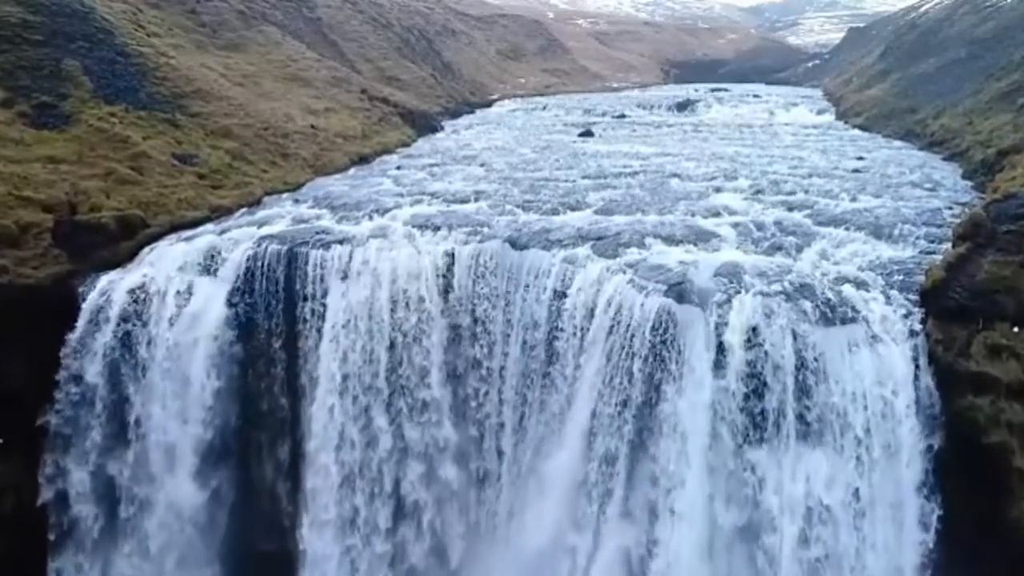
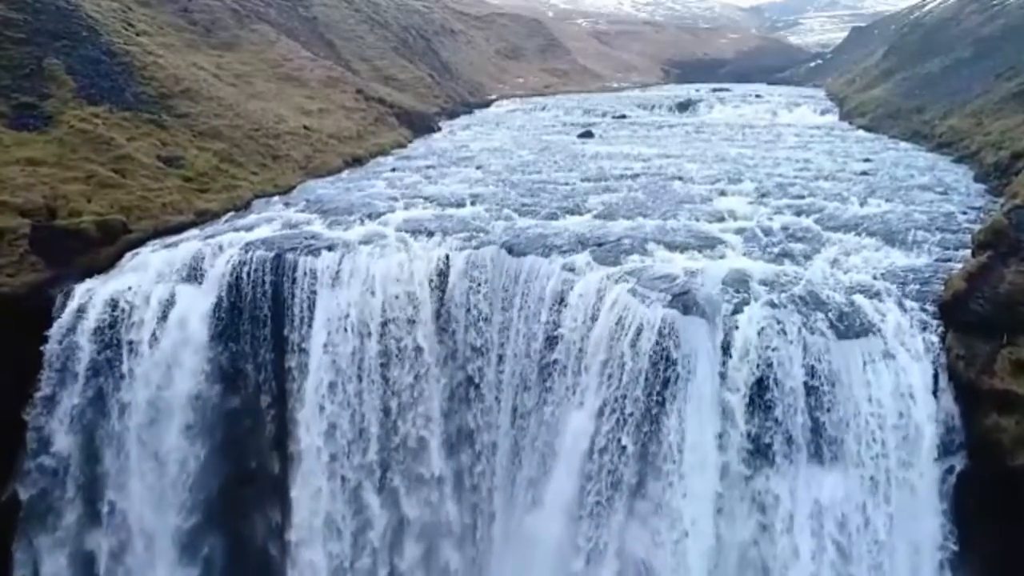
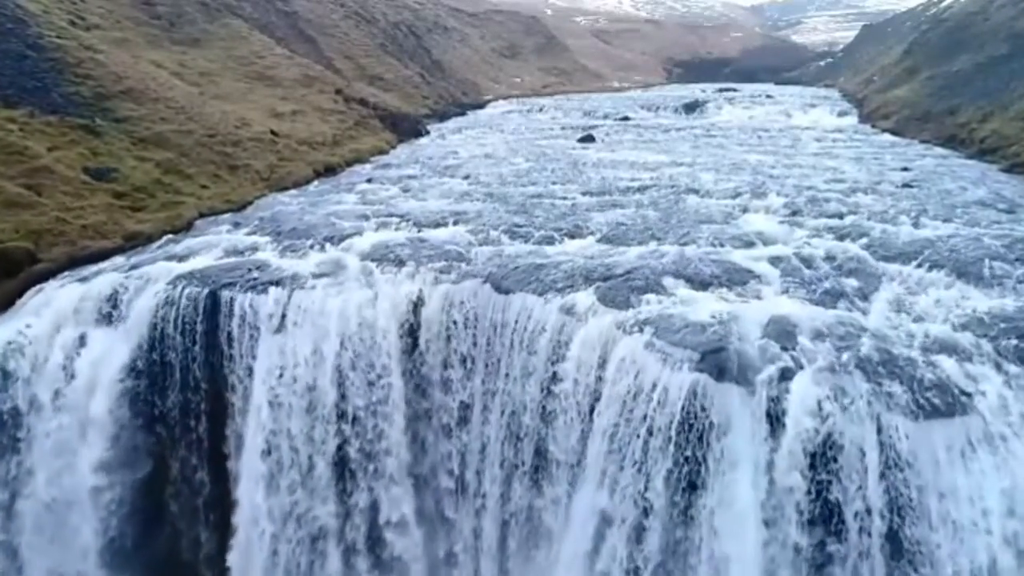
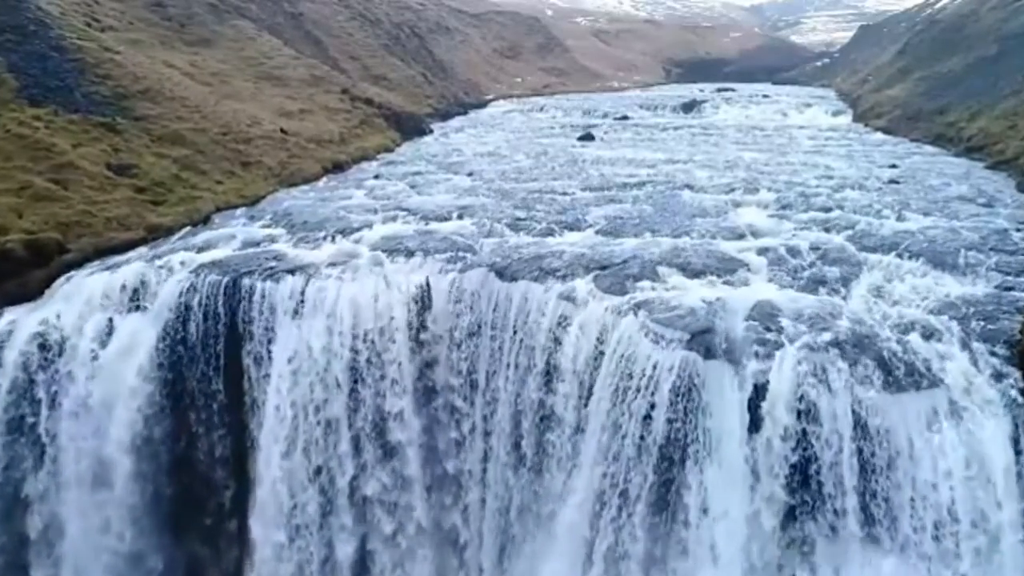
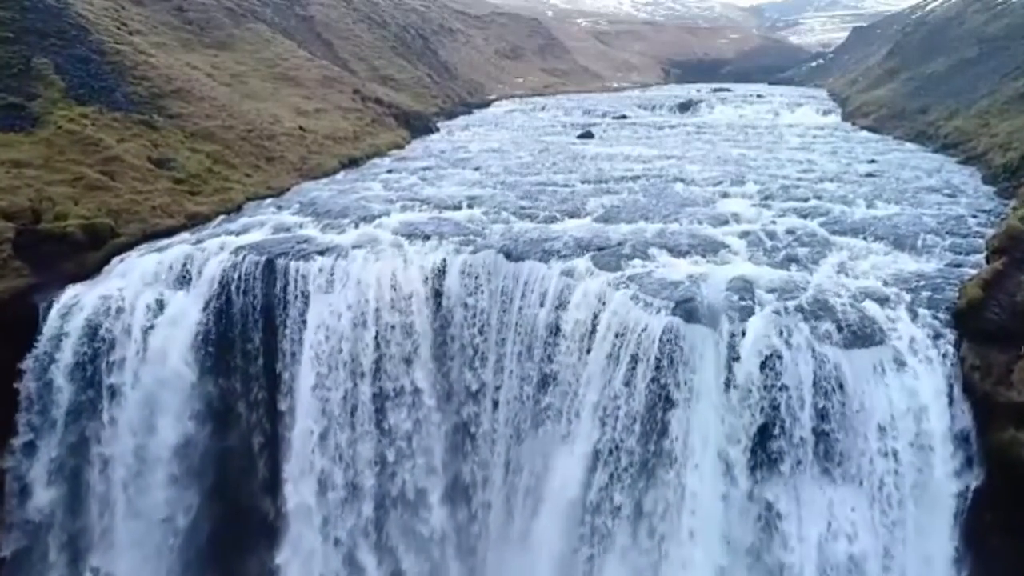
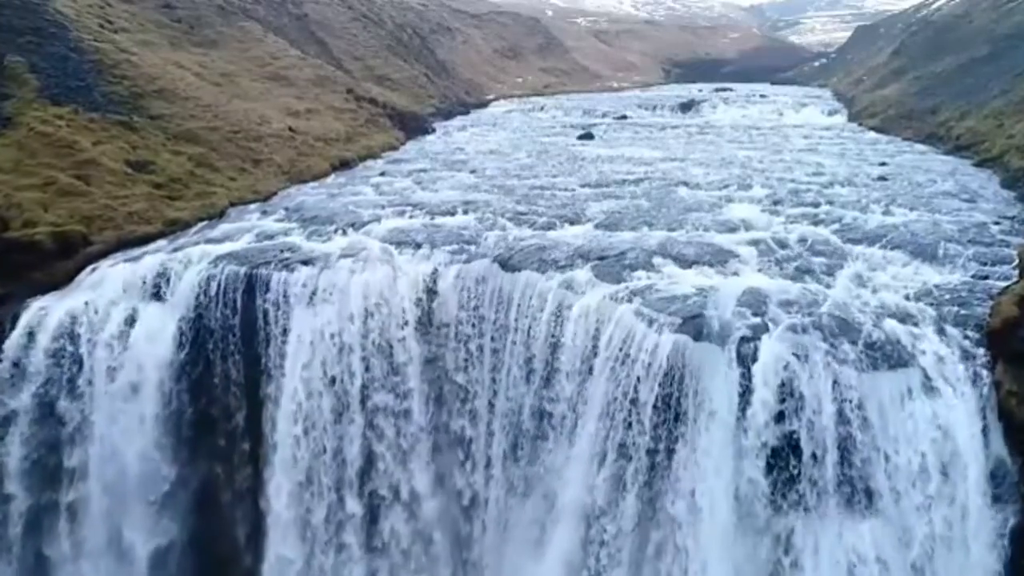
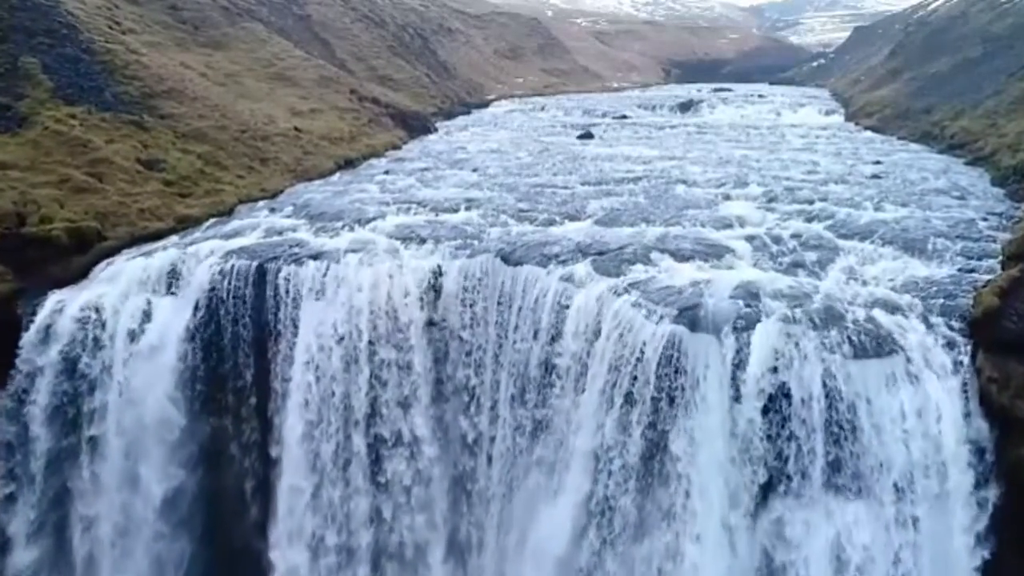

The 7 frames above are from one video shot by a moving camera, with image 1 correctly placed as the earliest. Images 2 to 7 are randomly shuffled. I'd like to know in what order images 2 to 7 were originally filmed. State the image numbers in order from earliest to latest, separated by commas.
2, 5, 7, 6, 4, 3
